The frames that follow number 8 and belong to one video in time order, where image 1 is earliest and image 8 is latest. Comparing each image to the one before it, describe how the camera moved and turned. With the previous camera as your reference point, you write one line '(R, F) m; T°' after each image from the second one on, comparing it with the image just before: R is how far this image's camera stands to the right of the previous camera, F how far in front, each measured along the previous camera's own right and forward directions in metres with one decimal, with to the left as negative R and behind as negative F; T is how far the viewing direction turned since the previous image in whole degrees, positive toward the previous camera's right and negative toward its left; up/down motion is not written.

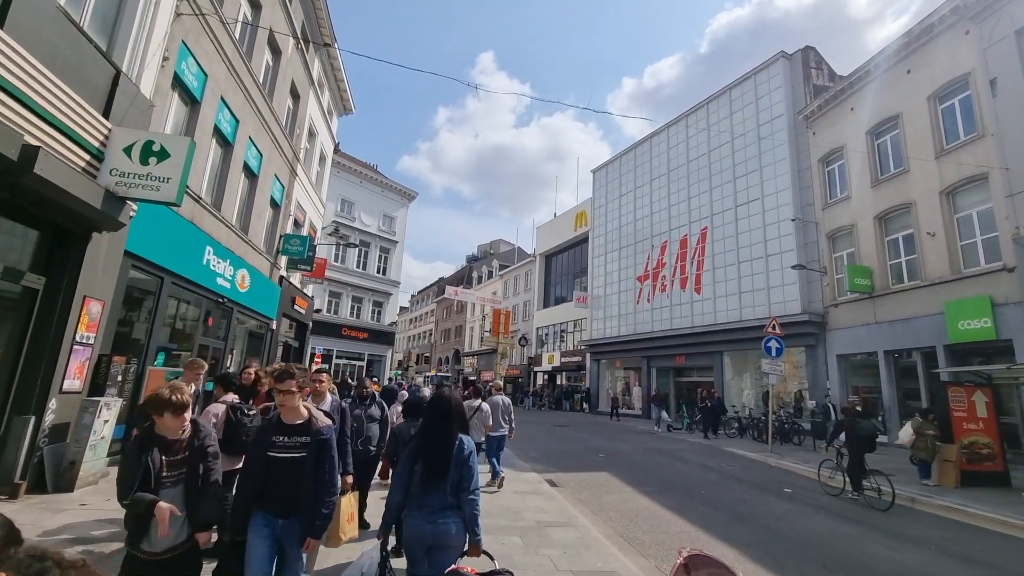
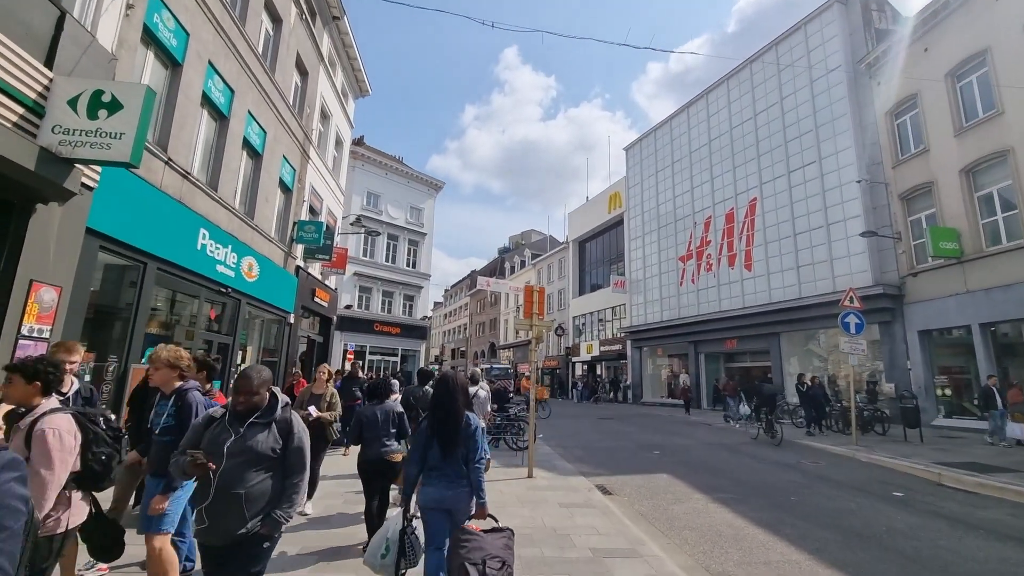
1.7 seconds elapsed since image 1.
(0.0, +1.6) m; -4°
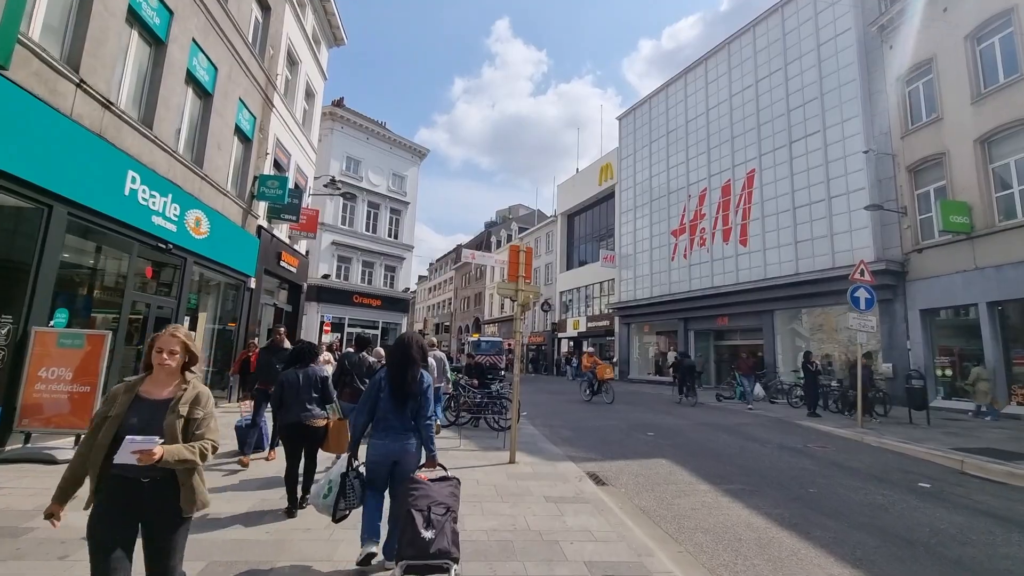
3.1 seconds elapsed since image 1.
(+0.1, +1.2) m; +2°
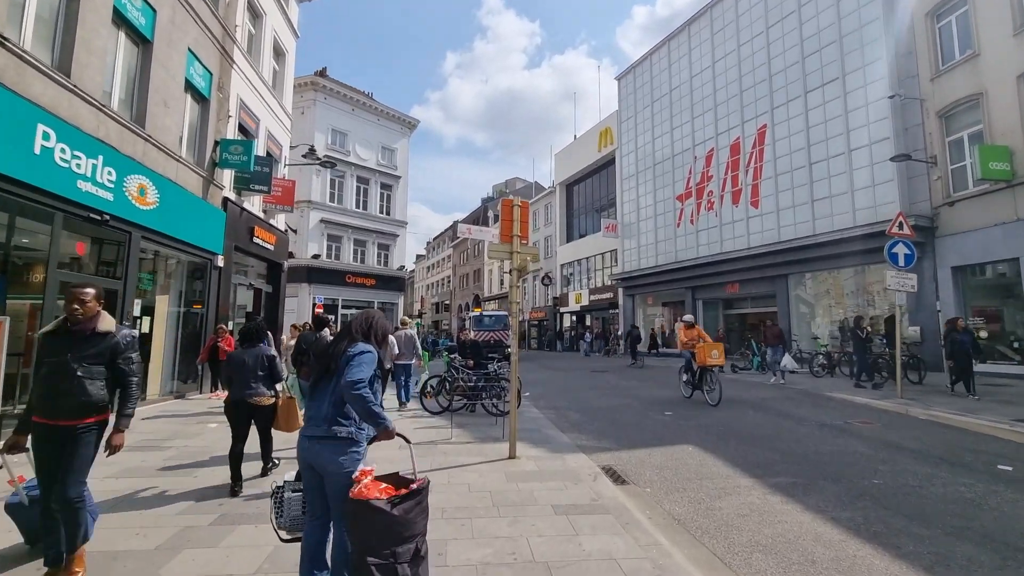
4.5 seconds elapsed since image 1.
(+0.1, +1.3) m; 0°
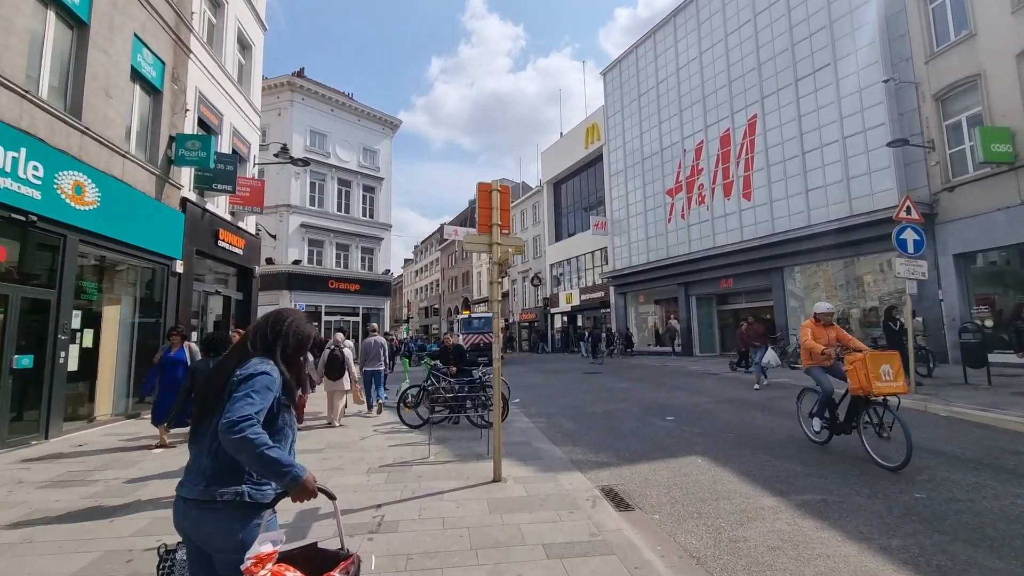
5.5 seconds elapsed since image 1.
(+0.1, +0.8) m; +1°
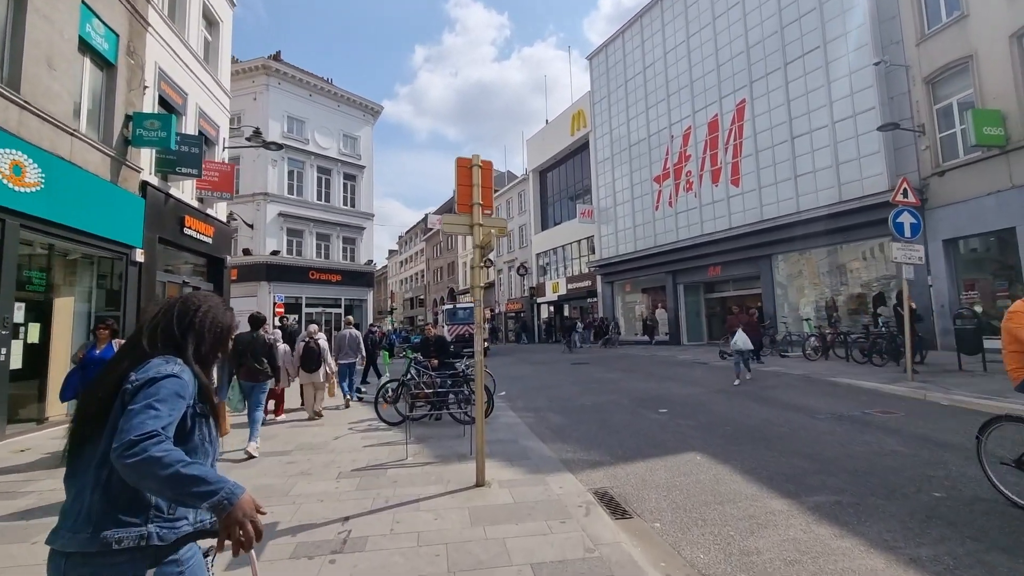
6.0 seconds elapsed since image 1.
(0.0, +0.5) m; +2°
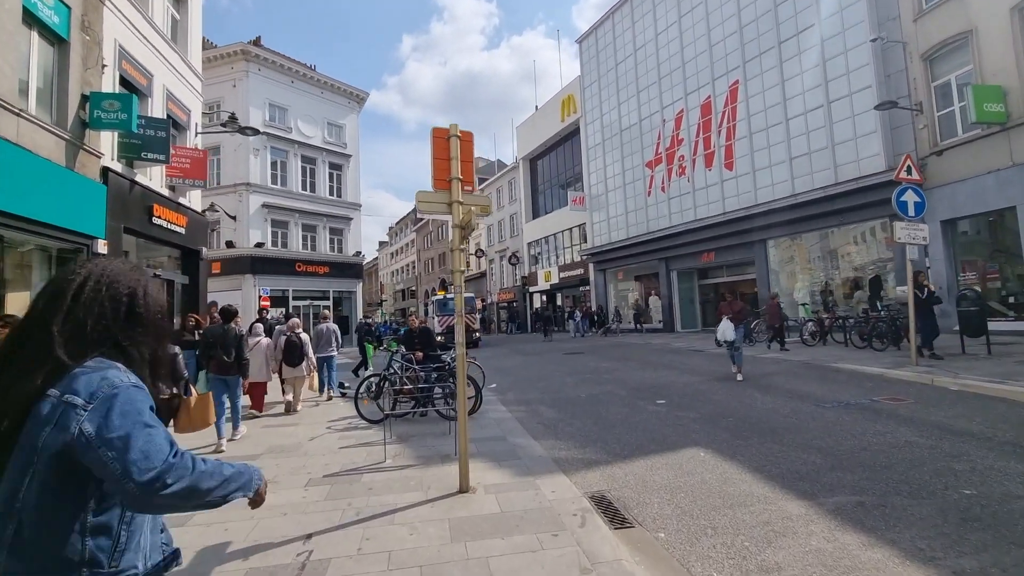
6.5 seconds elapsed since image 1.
(+0.1, +0.5) m; +1°
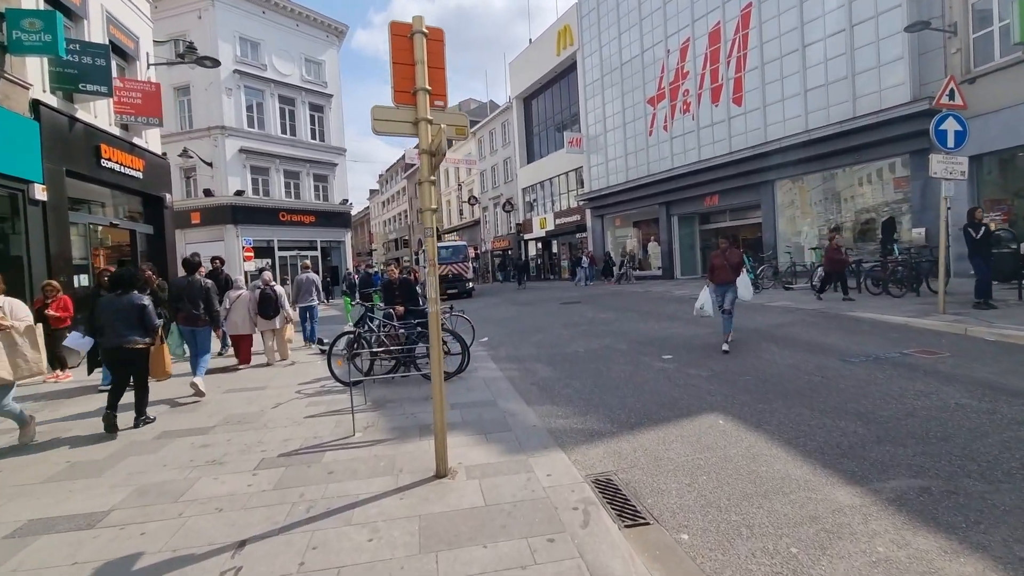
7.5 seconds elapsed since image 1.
(+0.1, +0.9) m; 0°
